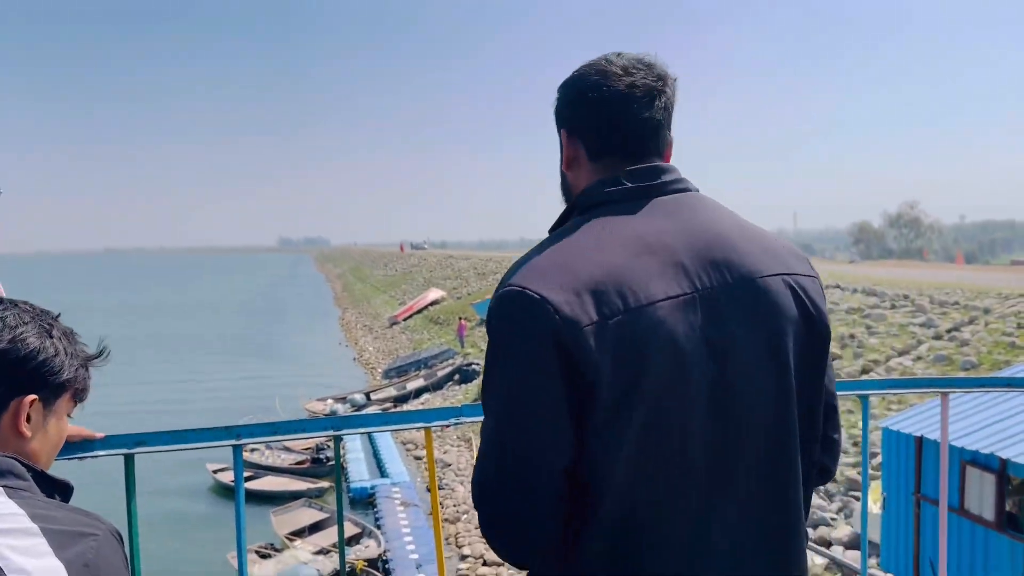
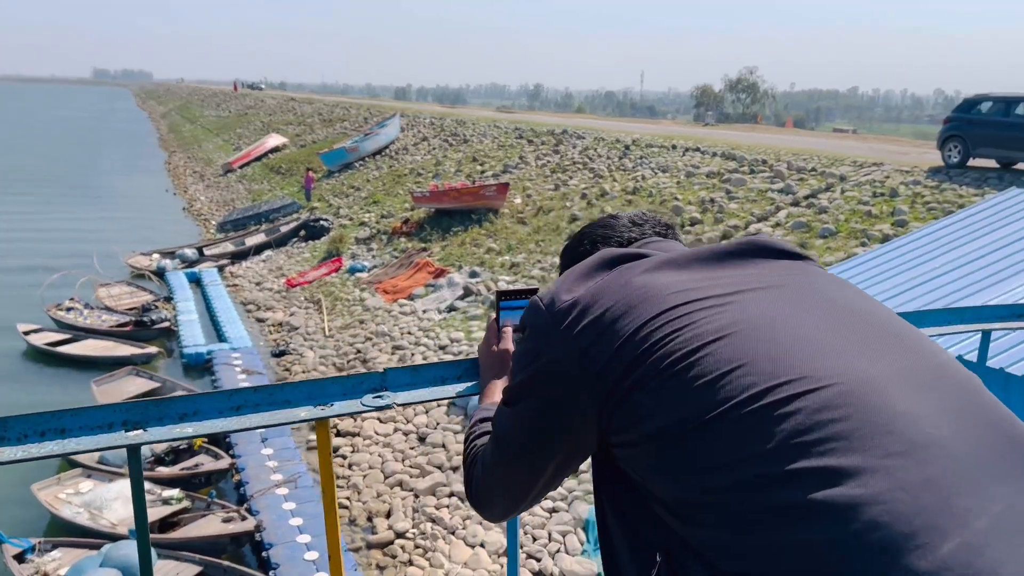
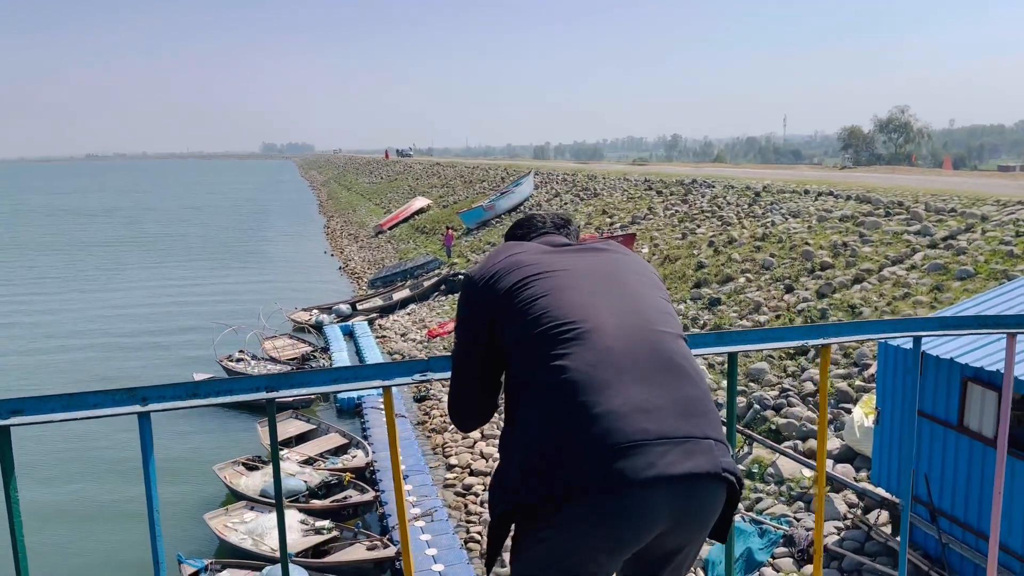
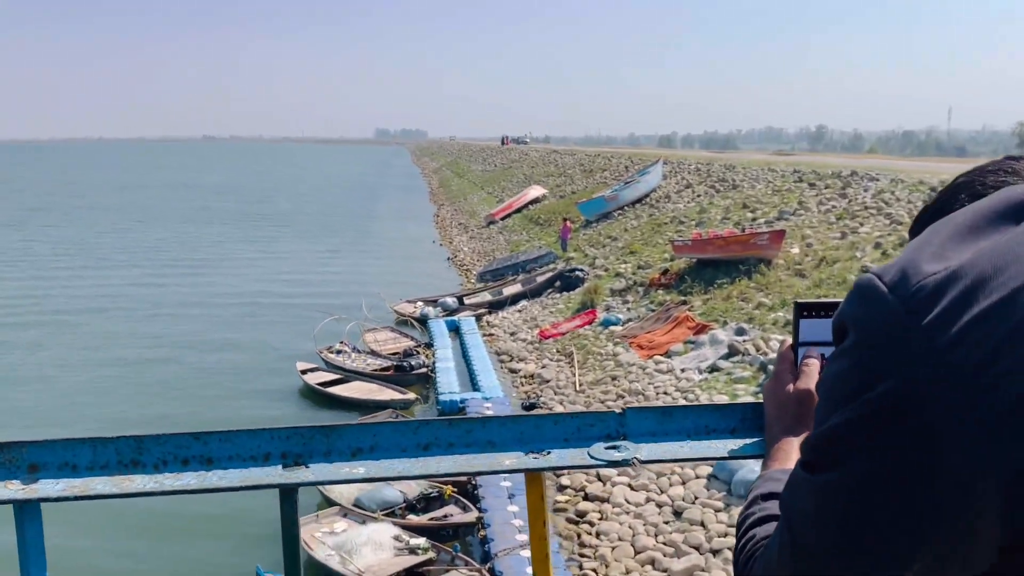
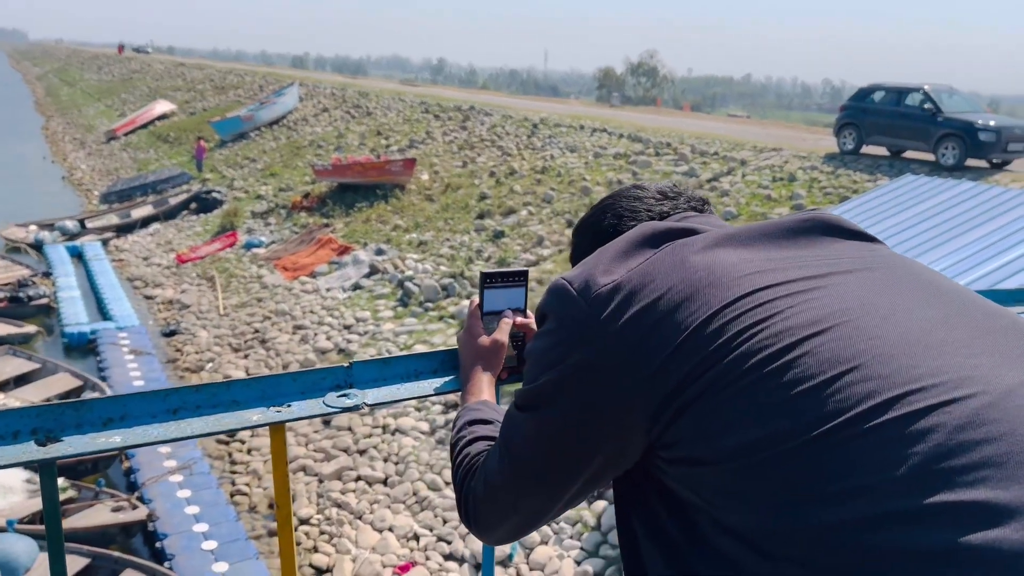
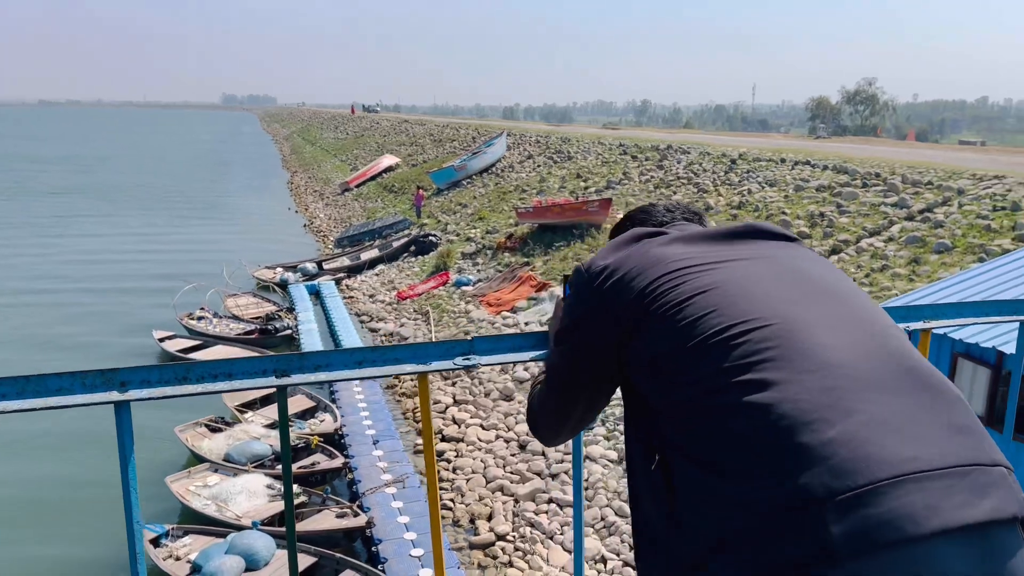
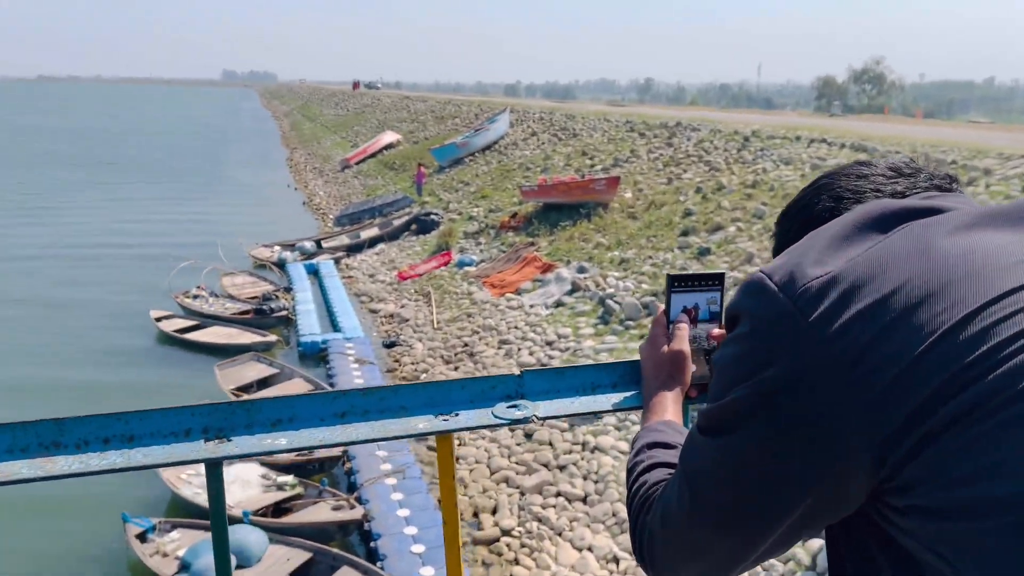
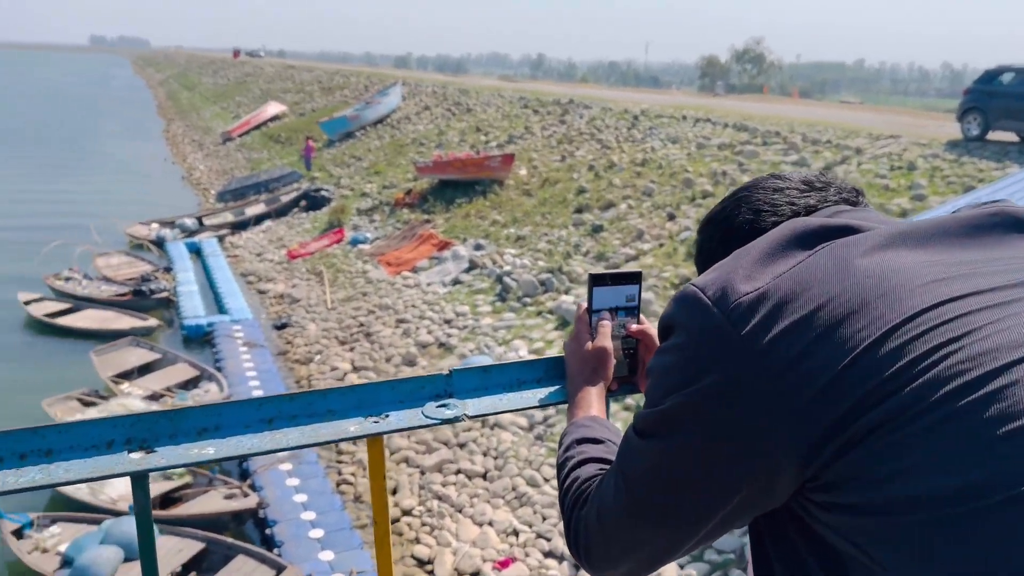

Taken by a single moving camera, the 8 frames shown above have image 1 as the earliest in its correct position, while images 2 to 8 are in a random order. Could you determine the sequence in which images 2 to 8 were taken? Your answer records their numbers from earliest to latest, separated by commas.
3, 6, 2, 5, 8, 7, 4
